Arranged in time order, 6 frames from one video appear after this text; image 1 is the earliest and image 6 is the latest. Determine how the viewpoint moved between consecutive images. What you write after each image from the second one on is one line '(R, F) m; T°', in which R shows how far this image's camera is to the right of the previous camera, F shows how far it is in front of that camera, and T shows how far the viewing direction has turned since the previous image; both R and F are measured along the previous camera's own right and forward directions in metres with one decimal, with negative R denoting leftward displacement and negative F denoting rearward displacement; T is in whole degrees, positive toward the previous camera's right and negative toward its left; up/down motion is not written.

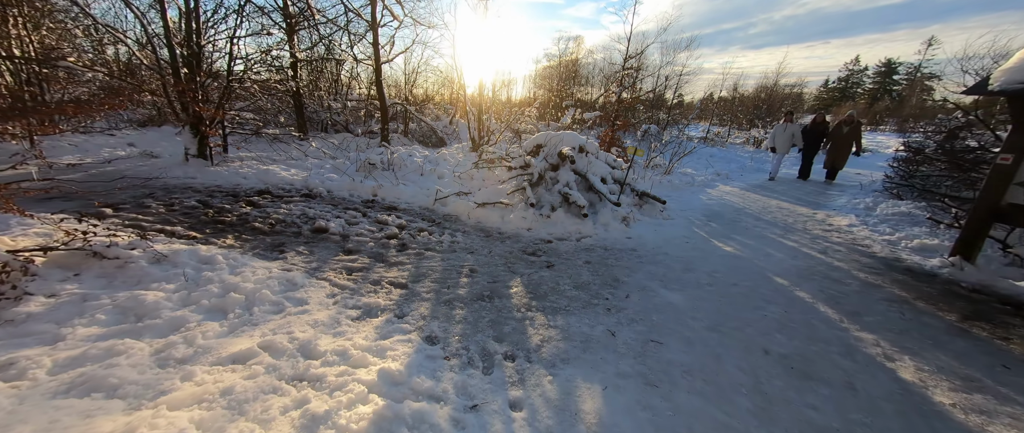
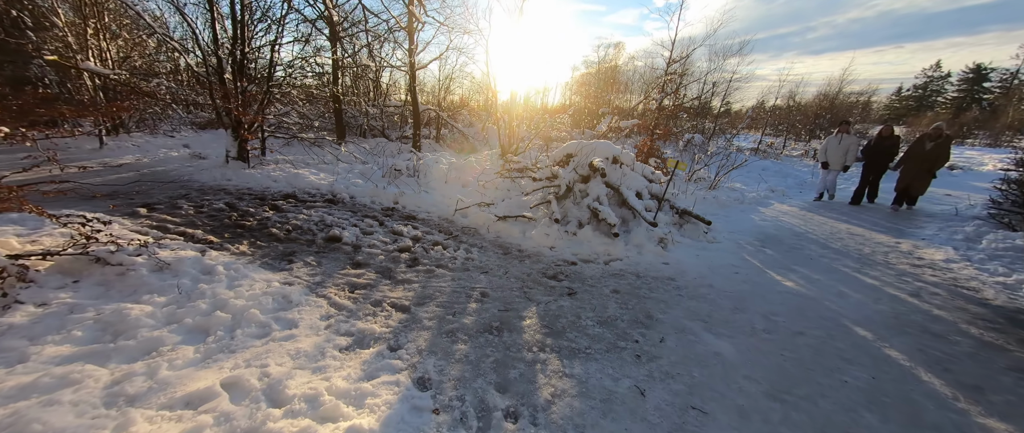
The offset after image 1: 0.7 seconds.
(+0.1, +0.4) m; -6°
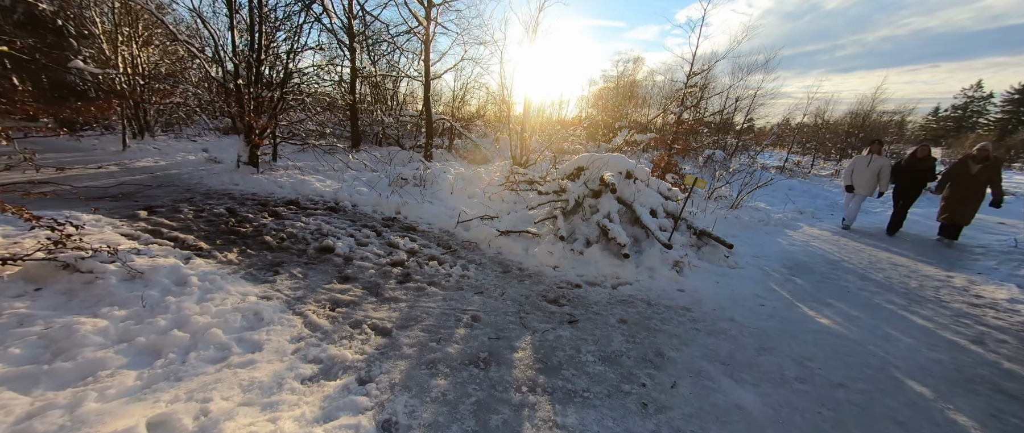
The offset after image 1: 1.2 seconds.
(+0.2, +0.3) m; -3°
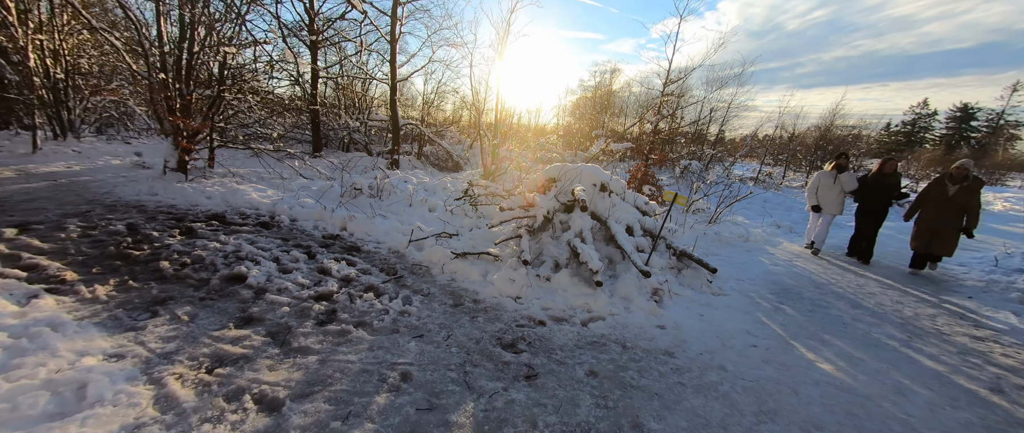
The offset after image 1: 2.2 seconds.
(+0.3, +0.6) m; +3°
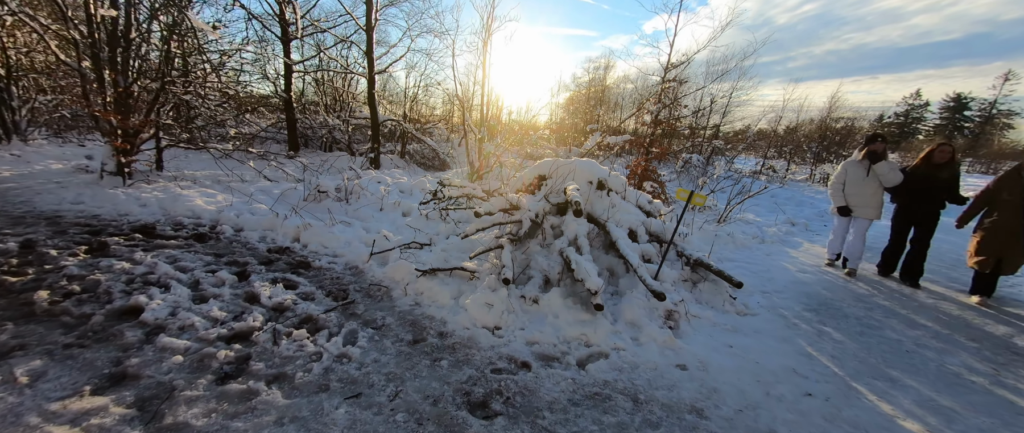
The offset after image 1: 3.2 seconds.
(+0.2, +0.8) m; +1°
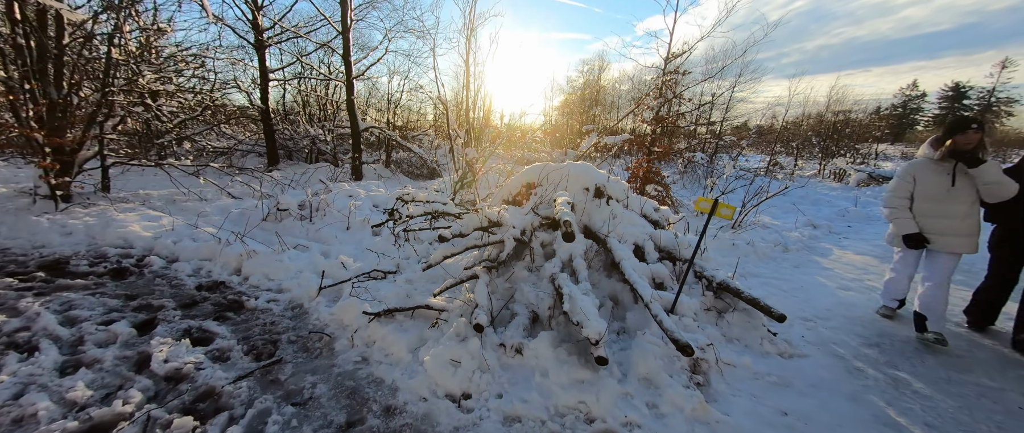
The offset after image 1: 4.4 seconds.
(+0.2, +0.7) m; 0°
